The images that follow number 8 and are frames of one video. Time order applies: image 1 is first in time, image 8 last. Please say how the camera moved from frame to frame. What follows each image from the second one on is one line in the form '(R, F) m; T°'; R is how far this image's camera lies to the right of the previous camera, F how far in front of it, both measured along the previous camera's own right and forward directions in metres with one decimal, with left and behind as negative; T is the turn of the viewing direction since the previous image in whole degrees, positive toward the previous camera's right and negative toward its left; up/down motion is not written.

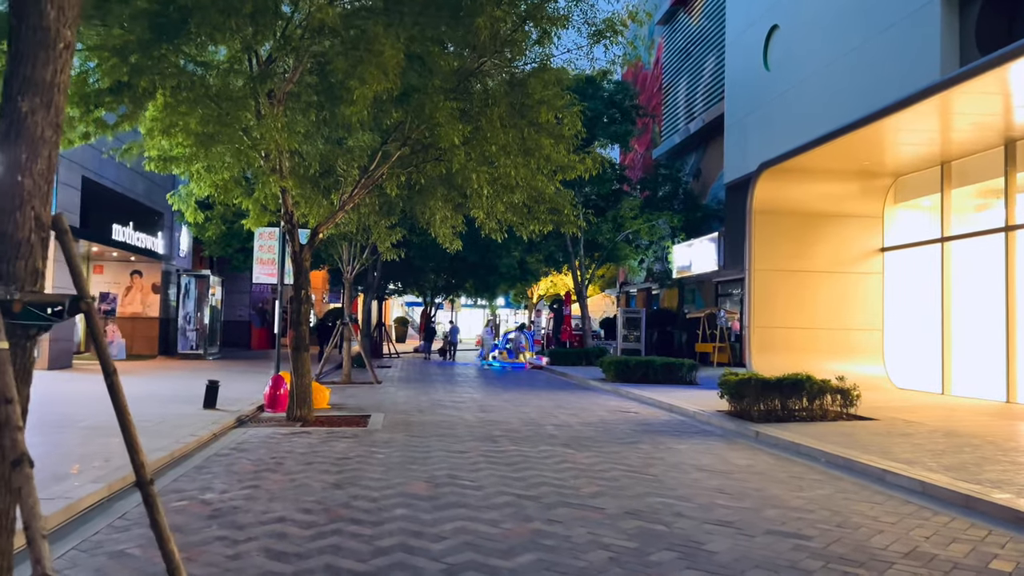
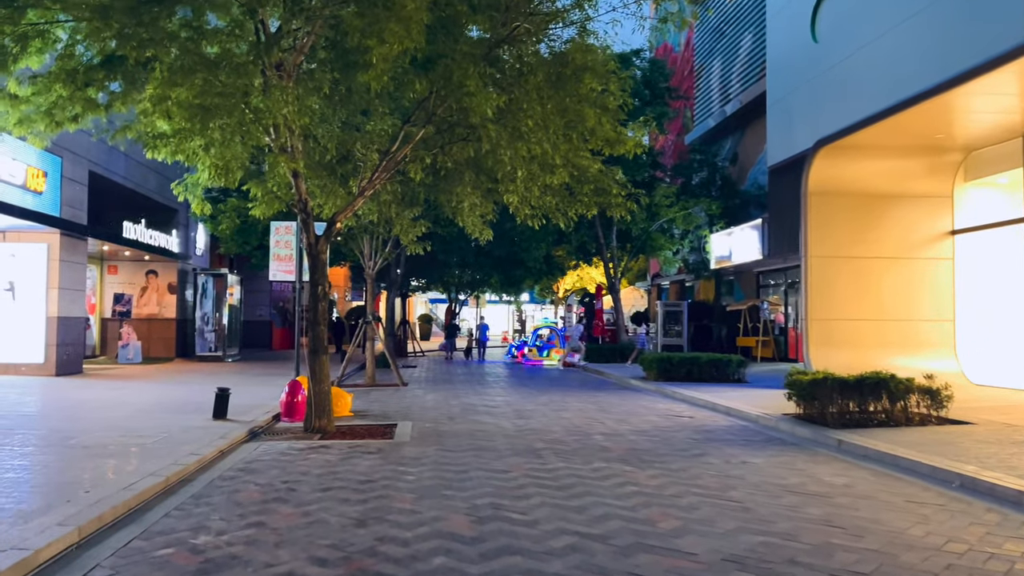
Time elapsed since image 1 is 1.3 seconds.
(-0.3, +1.4) m; -2°
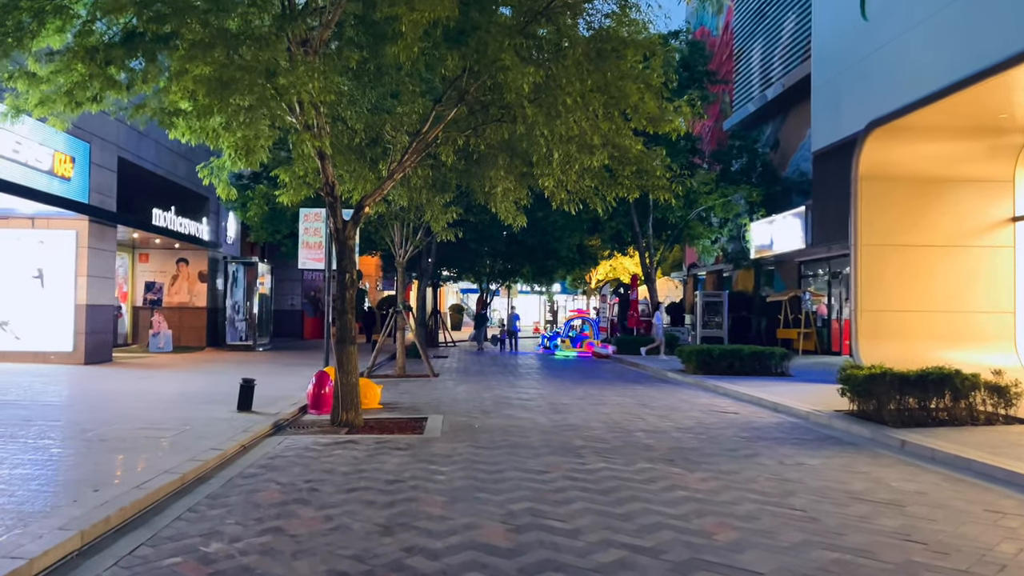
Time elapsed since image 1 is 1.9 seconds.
(-0.1, +0.6) m; -2°
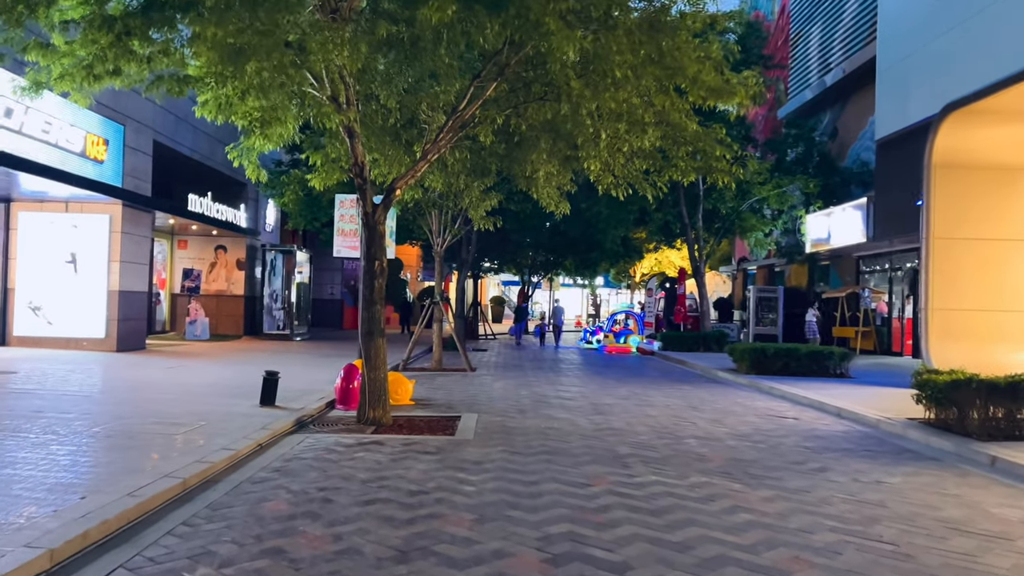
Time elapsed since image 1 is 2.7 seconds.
(0.0, +0.9) m; -3°
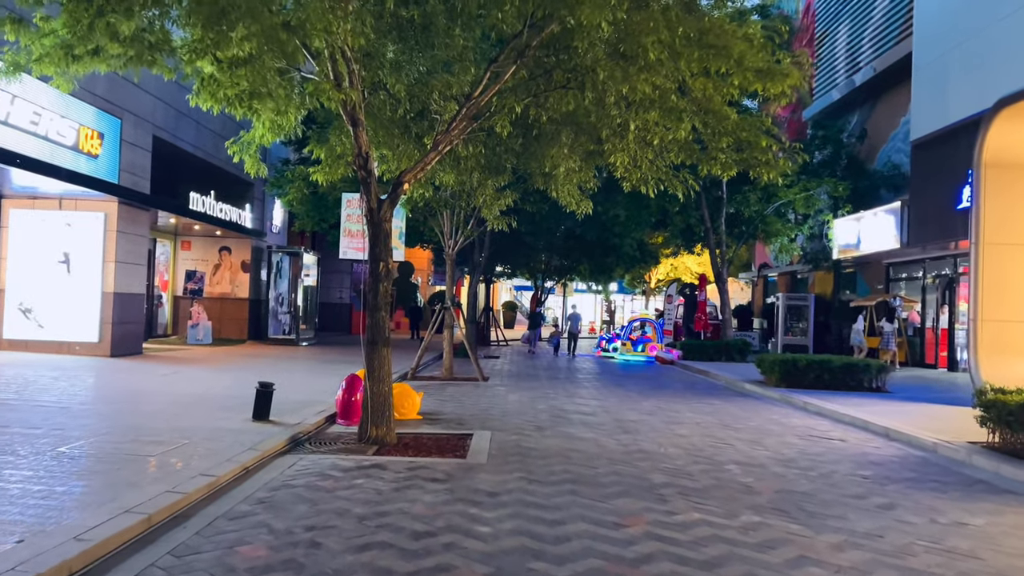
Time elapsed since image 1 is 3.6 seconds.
(-0.1, +1.0) m; -1°
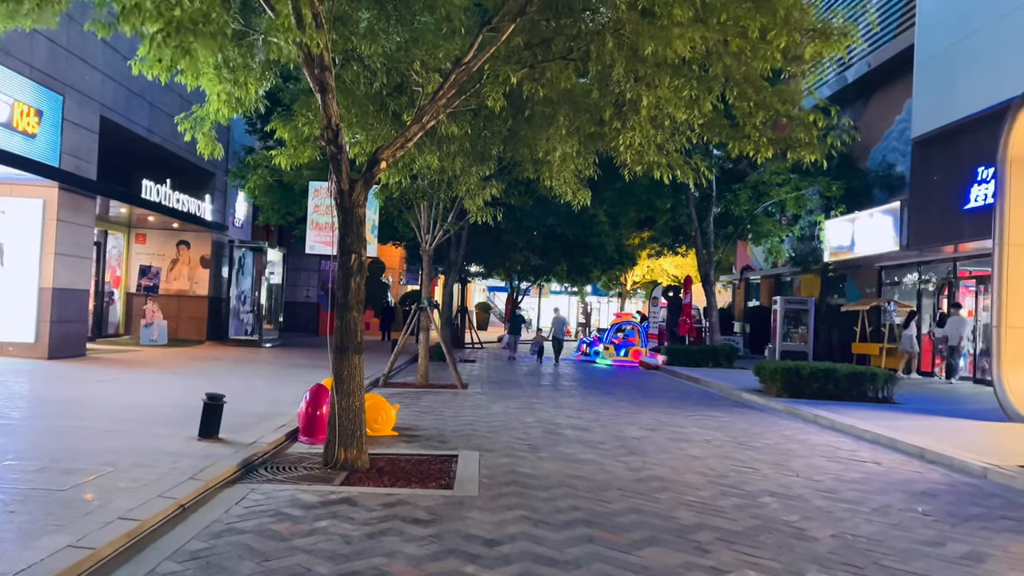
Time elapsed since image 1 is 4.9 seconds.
(-0.2, +1.4) m; +2°
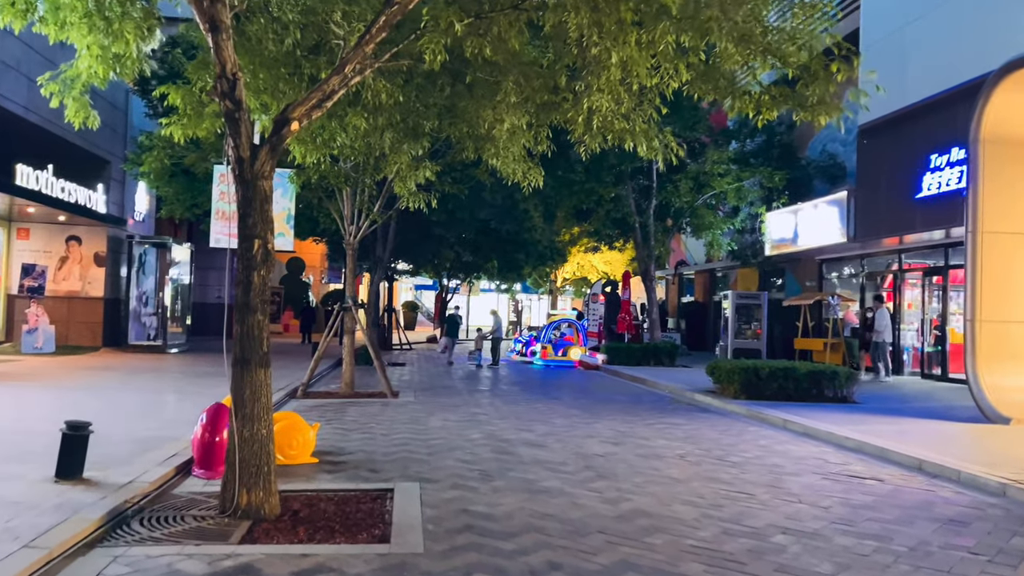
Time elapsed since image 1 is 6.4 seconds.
(-0.2, +1.6) m; +5°
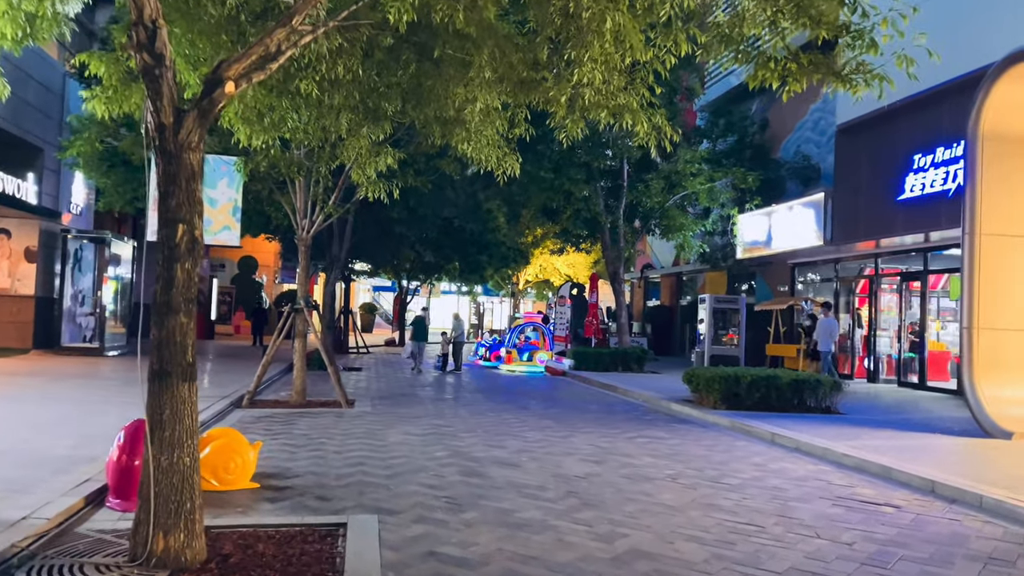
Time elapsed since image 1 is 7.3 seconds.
(-0.1, +1.0) m; +3°
